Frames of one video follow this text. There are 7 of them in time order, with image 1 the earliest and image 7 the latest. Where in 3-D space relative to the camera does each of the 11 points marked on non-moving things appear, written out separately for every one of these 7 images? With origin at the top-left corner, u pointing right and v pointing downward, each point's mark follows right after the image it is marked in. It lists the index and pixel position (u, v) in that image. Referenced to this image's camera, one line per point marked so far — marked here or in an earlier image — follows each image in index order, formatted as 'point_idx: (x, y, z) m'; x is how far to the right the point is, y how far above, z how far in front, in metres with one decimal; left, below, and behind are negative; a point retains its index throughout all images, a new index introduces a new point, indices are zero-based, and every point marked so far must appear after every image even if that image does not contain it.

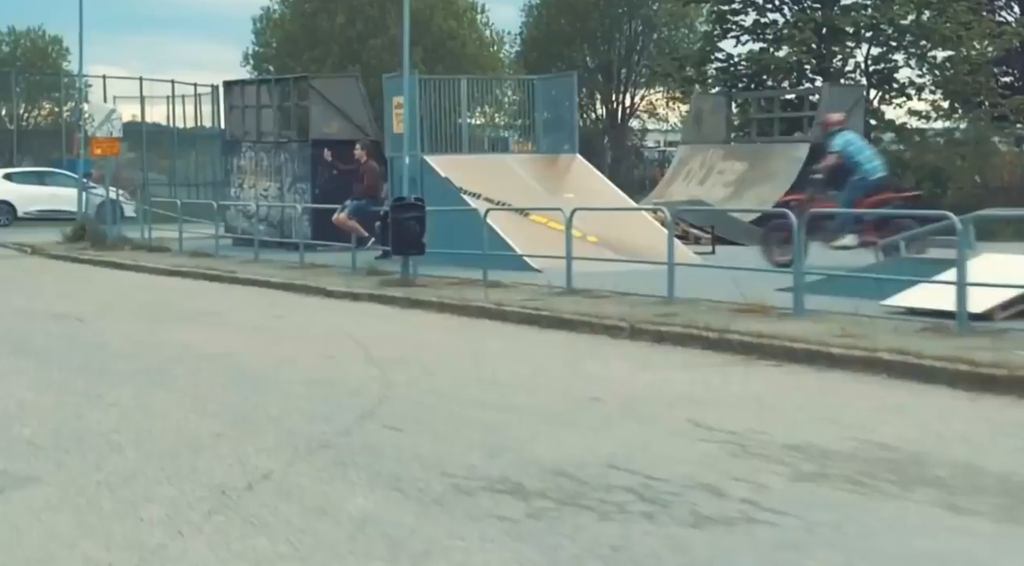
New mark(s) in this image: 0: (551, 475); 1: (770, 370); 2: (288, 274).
0: (+0.2, -1.0, +6.3) m
1: (+2.0, -0.7, +9.8) m
2: (-3.5, +0.1, +19.8) m
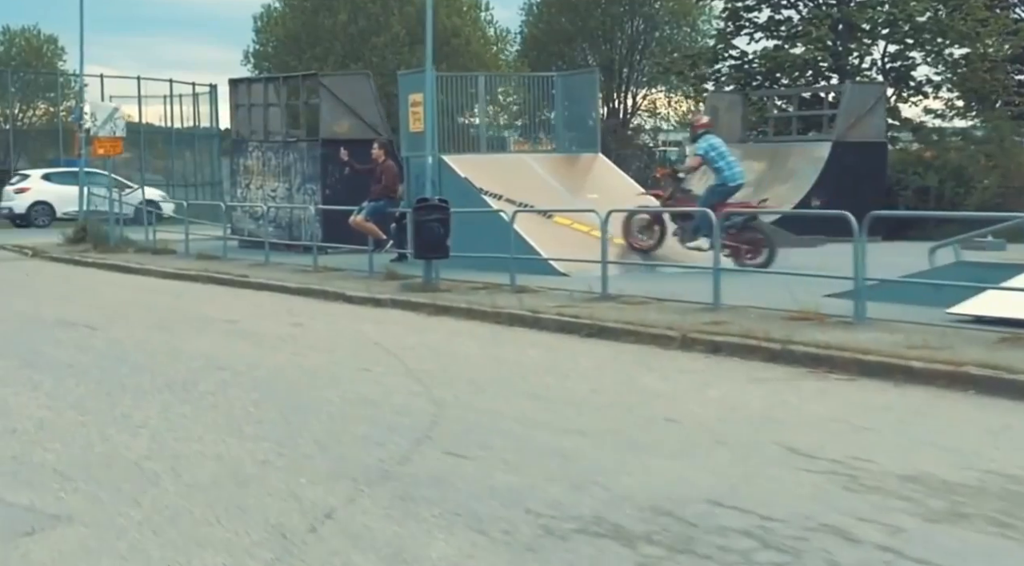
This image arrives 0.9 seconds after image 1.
0: (+0.6, -1.0, +5.6) m
1: (+2.4, -0.8, +9.1) m
2: (-3.2, +0.1, +19.0) m
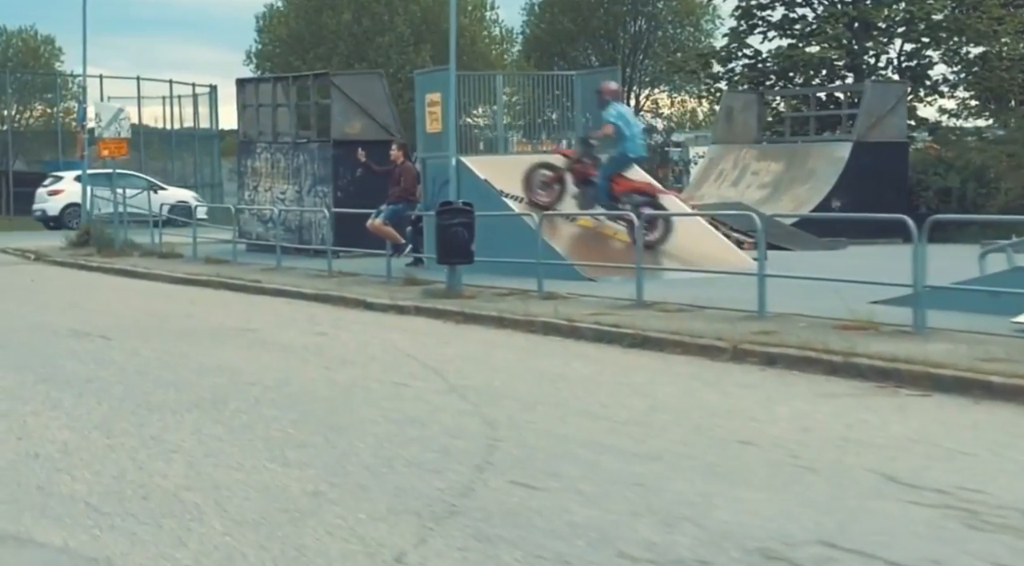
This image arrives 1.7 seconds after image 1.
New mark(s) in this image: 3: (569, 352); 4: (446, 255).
0: (+1.0, -1.1, +5.0) m
1: (+2.8, -0.8, +8.5) m
2: (-2.9, 0.0, +18.5) m
3: (+0.5, -0.6, +11.5) m
4: (-0.8, +0.3, +15.8) m
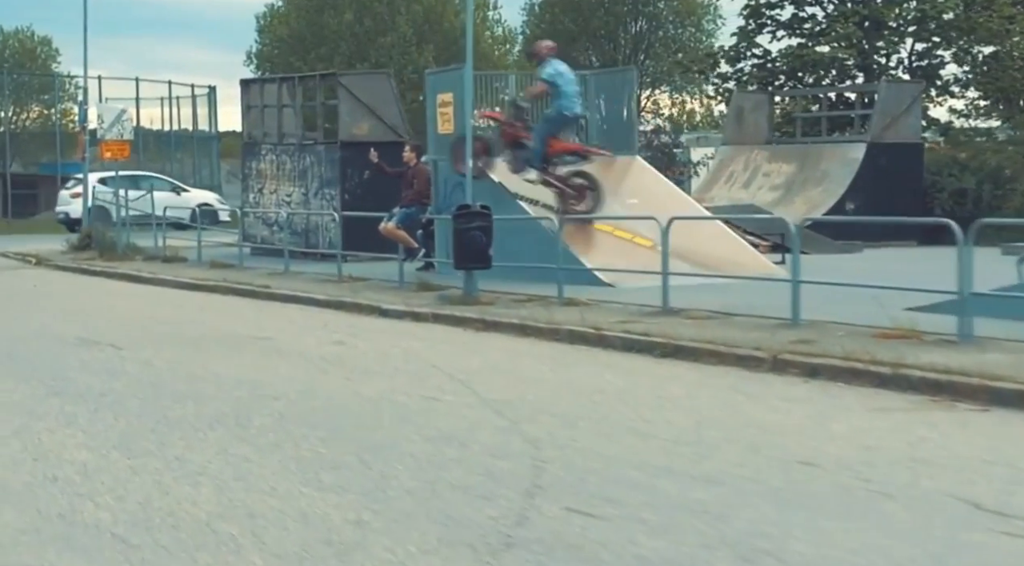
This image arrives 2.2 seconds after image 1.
0: (+1.3, -1.2, +4.6) m
1: (+3.0, -0.9, +8.1) m
2: (-2.6, -0.1, +18.0) m
3: (+0.8, -0.7, +11.1) m
4: (-0.6, +0.3, +15.4) m
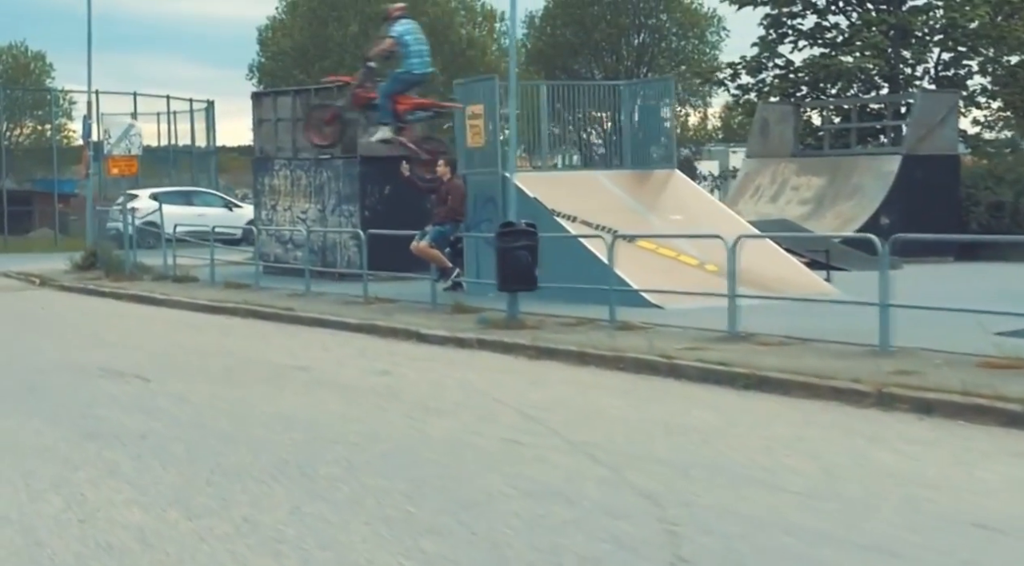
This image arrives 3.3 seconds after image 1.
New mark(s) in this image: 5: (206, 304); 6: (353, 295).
0: (+1.9, -1.3, +3.6) m
1: (+3.6, -1.0, +7.2) m
2: (-2.1, -0.4, +17.1) m
3: (+1.4, -0.9, +10.2) m
4: (0.0, 0.0, +14.5) m
5: (-4.8, -0.3, +19.4) m
6: (-2.5, -0.2, +19.3) m
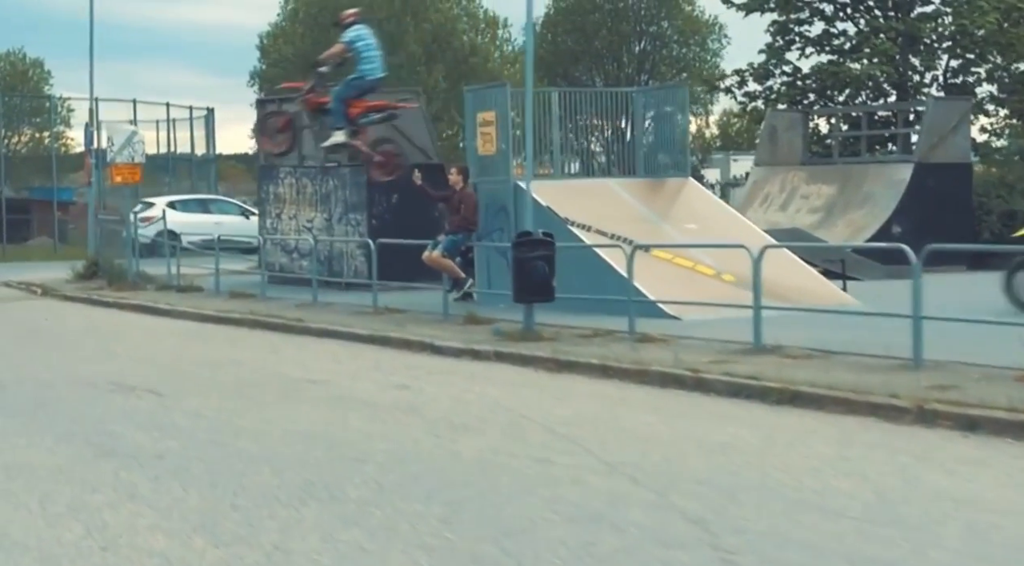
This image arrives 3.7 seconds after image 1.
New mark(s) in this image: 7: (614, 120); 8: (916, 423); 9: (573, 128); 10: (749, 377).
0: (+2.1, -1.4, +3.3) m
1: (+3.9, -1.1, +6.9) m
2: (-1.9, -0.5, +16.8) m
3: (+1.6, -1.0, +9.9) m
4: (+0.2, -0.1, +14.2) m
5: (-4.6, -0.5, +19.1) m
6: (-2.3, -0.4, +19.0) m
7: (+1.9, +2.5, +19.6) m
8: (+2.9, -1.0, +9.0) m
9: (+1.0, +2.4, +19.3) m
10: (+2.0, -0.8, +10.6) m
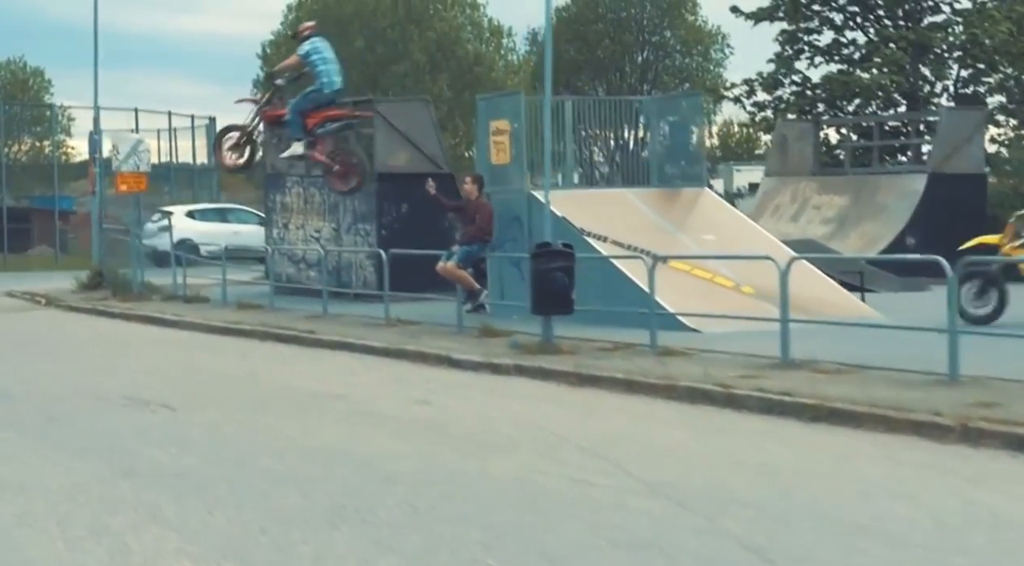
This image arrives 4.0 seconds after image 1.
0: (+2.3, -1.4, +3.0) m
1: (+4.1, -1.2, +6.6) m
2: (-1.7, -0.7, +16.5) m
3: (+1.8, -1.1, +9.6) m
4: (+0.4, -0.2, +13.9) m
5: (-4.4, -0.7, +18.8) m
6: (-2.1, -0.5, +18.7) m
7: (+2.1, +2.4, +19.3) m
8: (+3.1, -1.1, +8.7) m
9: (+1.2, +2.2, +19.0) m
10: (+2.2, -0.9, +10.4) m
